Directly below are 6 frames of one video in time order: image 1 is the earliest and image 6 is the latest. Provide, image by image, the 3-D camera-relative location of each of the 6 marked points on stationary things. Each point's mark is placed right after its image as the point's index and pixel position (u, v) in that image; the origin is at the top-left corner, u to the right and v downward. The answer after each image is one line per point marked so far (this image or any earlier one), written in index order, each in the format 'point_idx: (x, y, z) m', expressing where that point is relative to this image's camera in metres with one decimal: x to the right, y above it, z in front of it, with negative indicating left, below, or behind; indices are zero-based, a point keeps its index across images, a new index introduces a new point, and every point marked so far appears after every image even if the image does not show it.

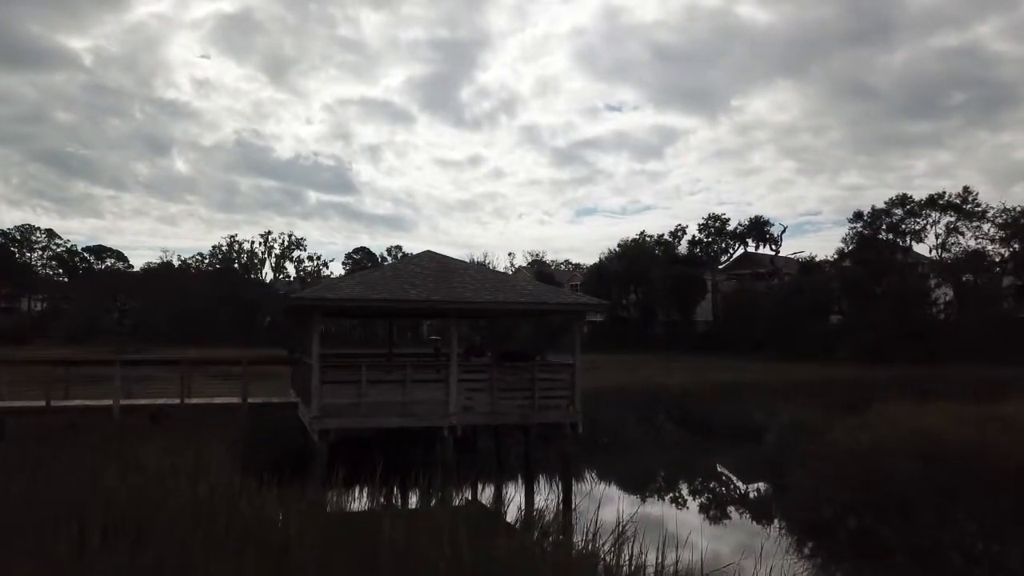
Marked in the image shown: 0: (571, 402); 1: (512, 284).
0: (+1.2, -2.2, +13.6) m
1: (0.0, +0.1, +14.0) m
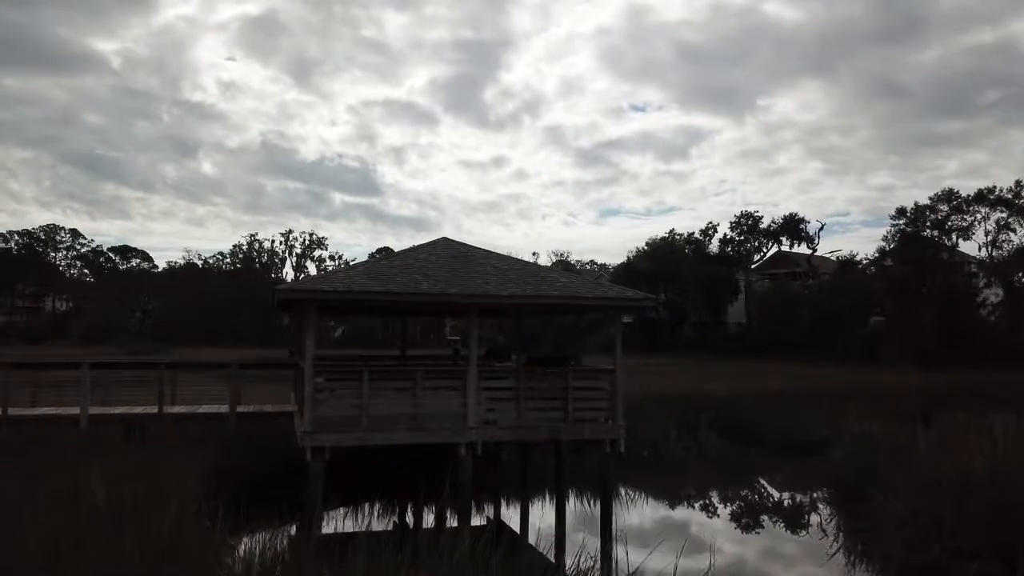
0: (+1.6, -2.1, +11.5) m
1: (+0.5, +0.2, +11.9) m
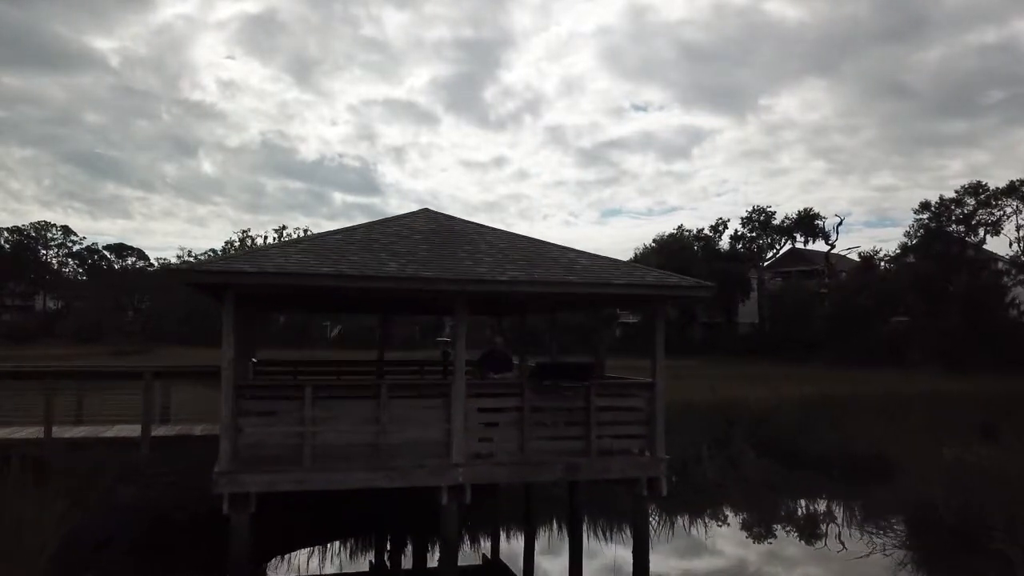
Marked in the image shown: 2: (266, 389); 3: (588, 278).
0: (+1.6, -1.9, +8.5) m
1: (+0.6, +0.4, +8.9) m
2: (-2.6, -1.1, +7.6) m
3: (+0.9, +0.1, +8.3) m
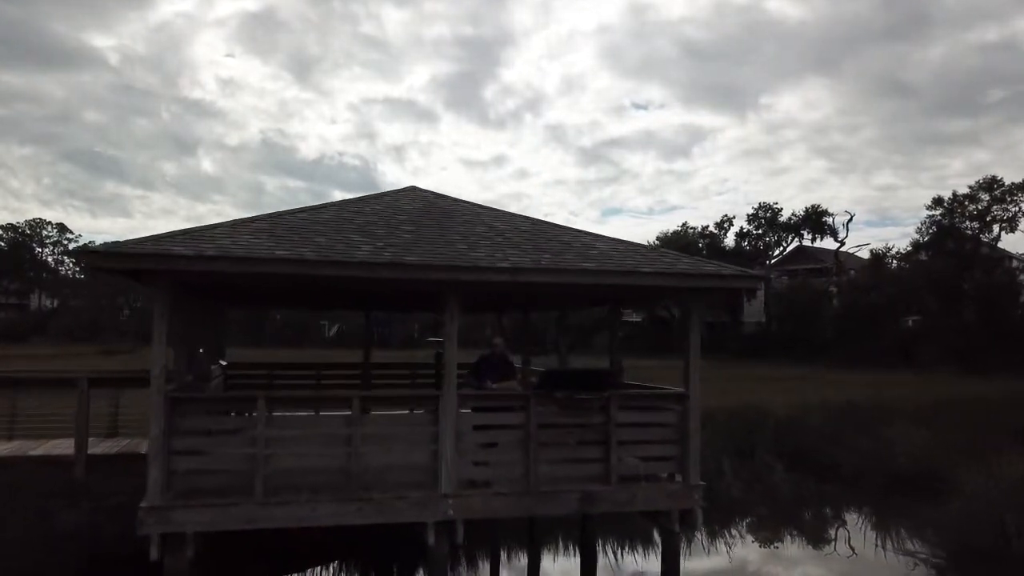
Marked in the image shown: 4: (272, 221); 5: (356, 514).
0: (+1.7, -1.8, +7.0) m
1: (+0.6, +0.5, +7.4) m
2: (-2.6, -1.0, +6.1) m
3: (+0.9, +0.2, +6.8) m
4: (-2.2, +0.6, +6.7) m
5: (-1.3, -1.9, +6.2) m
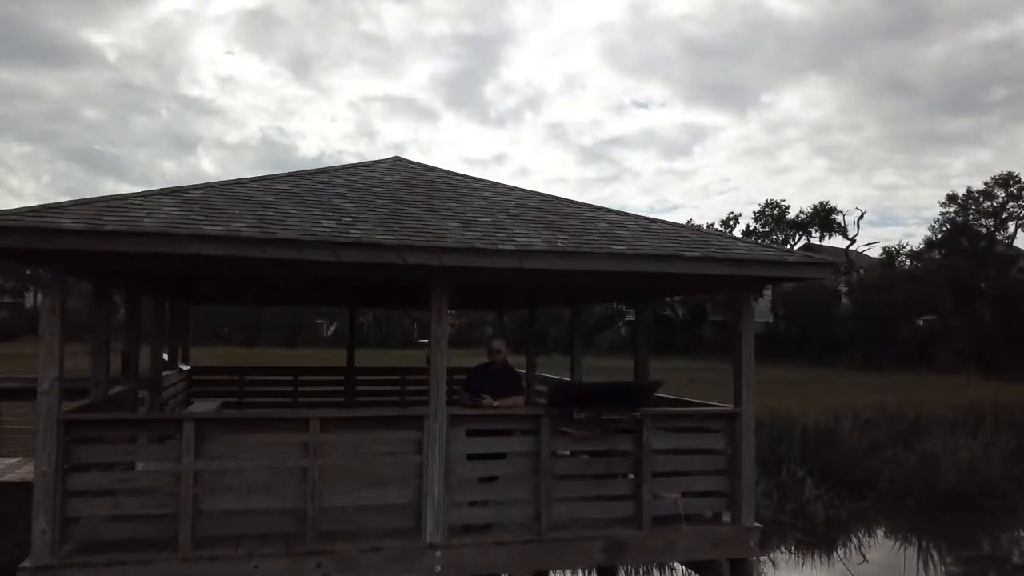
0: (+1.7, -1.7, +5.5) m
1: (+0.6, +0.6, +5.9) m
2: (-2.5, -0.9, +4.6) m
3: (+0.9, +0.3, +5.3) m
4: (-2.2, +0.7, +5.3) m
5: (-1.3, -1.9, +4.7) m
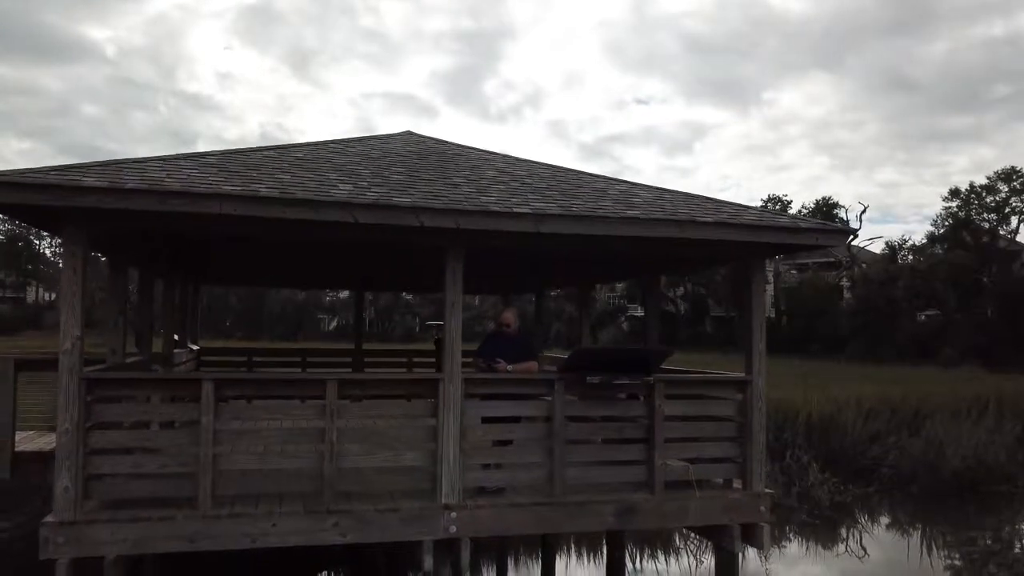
0: (+1.8, -1.5, +5.6) m
1: (+0.7, +0.8, +6.0) m
2: (-2.4, -0.6, +4.7) m
3: (+1.1, +0.5, +5.4) m
4: (-2.1, +1.0, +5.3) m
5: (-1.2, -1.6, +4.8) m
